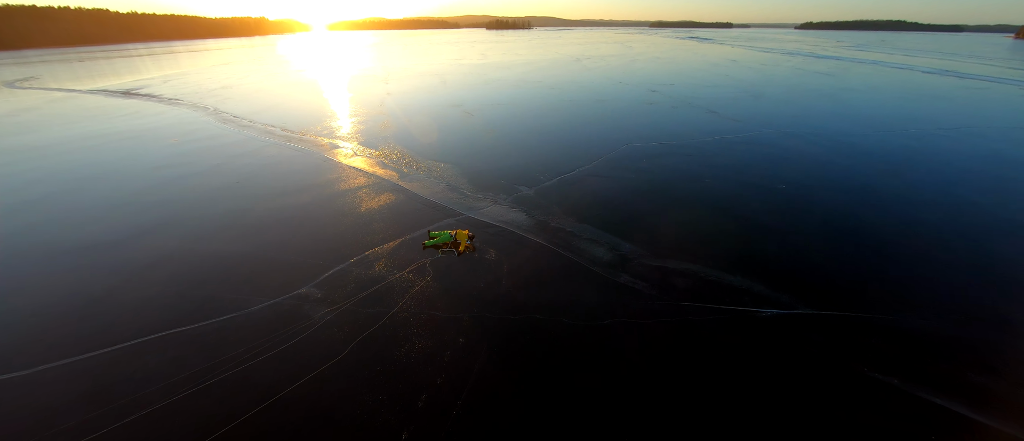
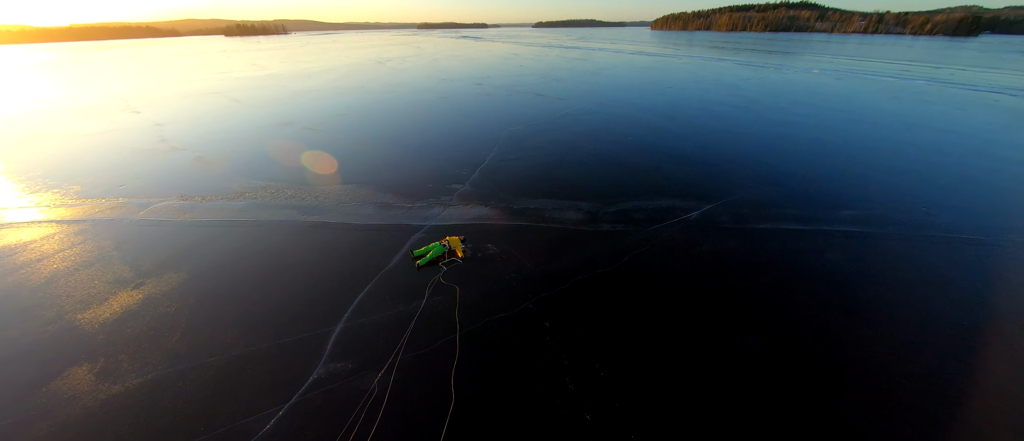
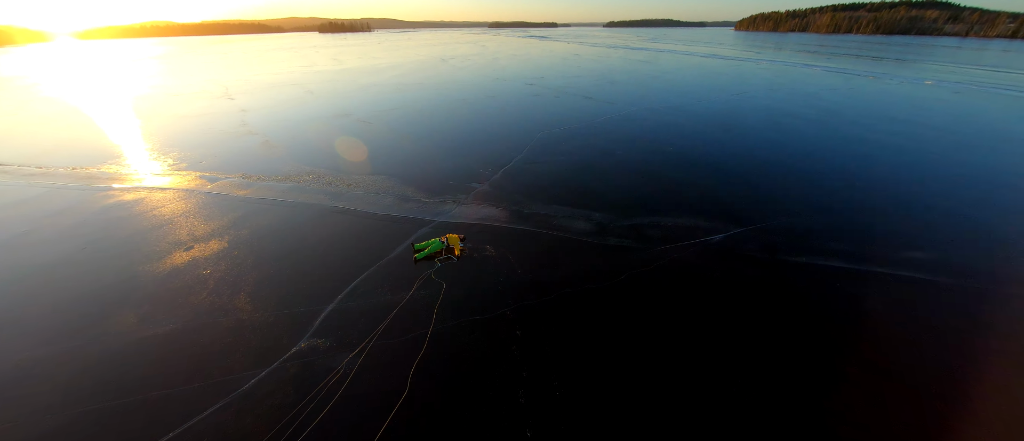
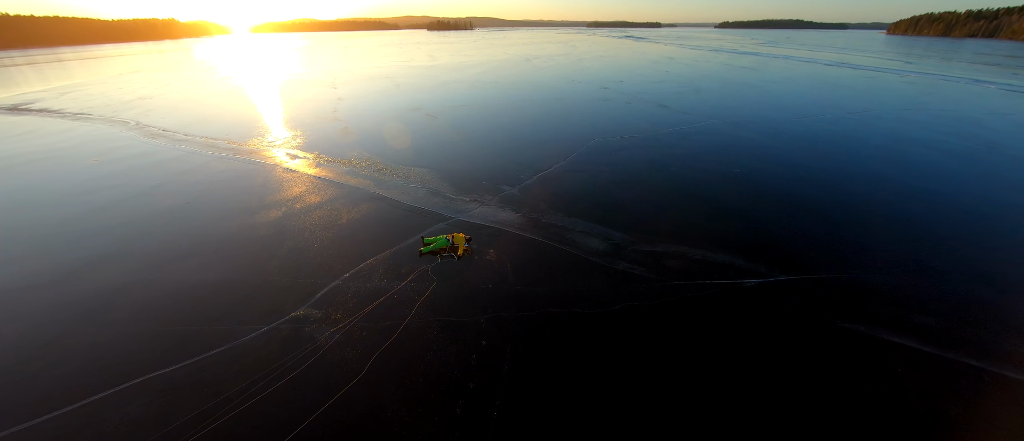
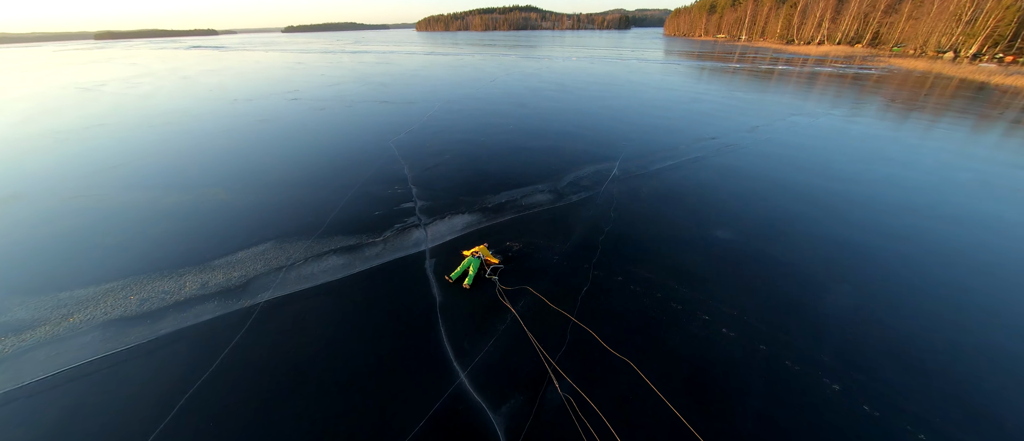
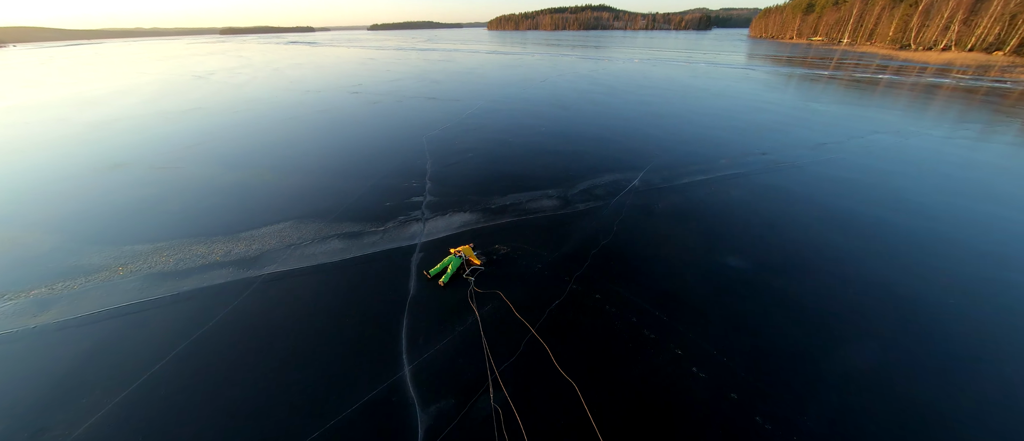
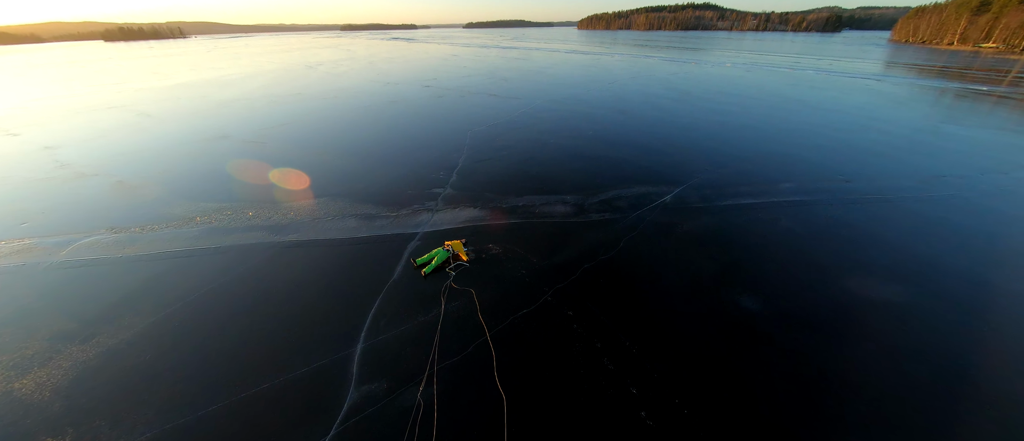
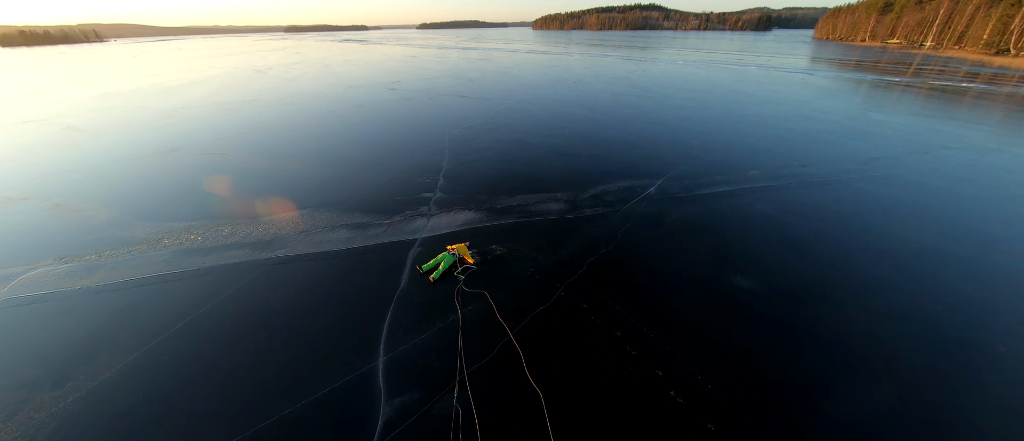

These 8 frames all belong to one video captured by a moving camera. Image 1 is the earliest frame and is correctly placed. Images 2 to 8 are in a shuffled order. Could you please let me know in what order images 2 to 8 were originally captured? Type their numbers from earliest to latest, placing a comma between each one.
4, 3, 2, 7, 8, 6, 5
